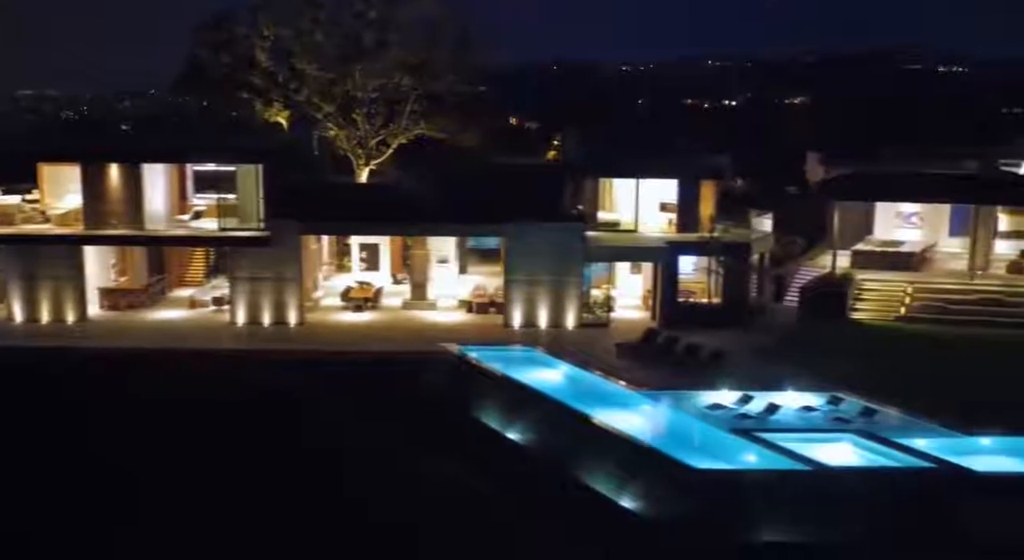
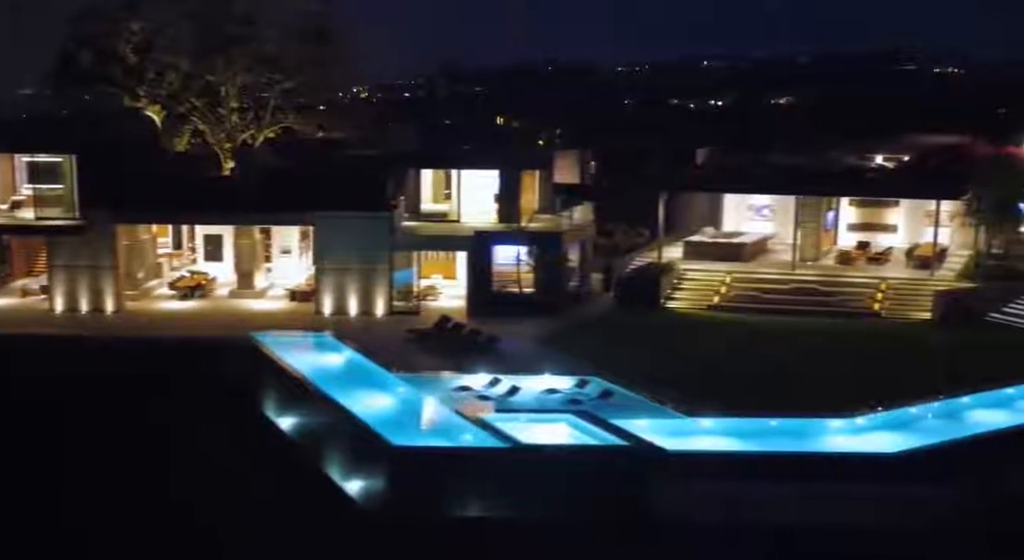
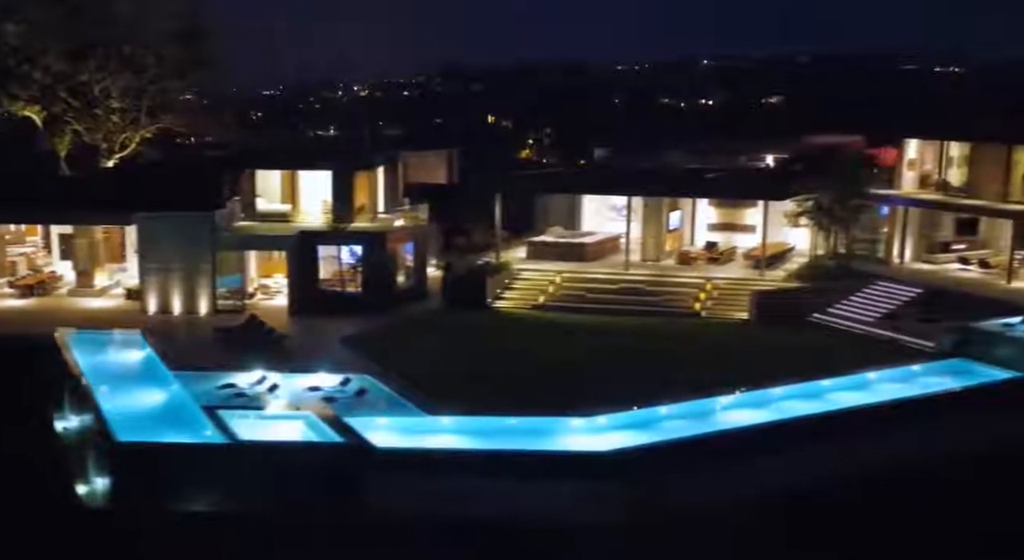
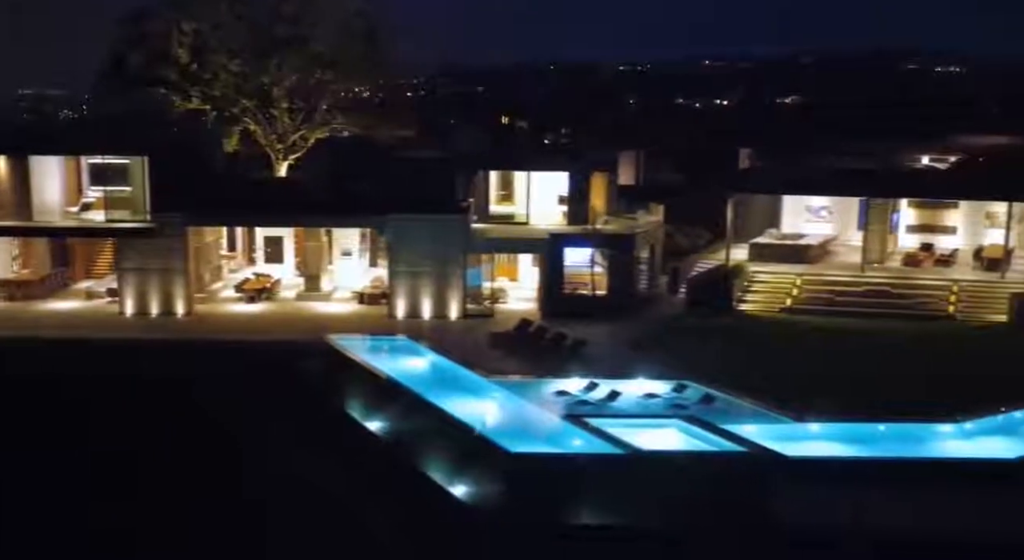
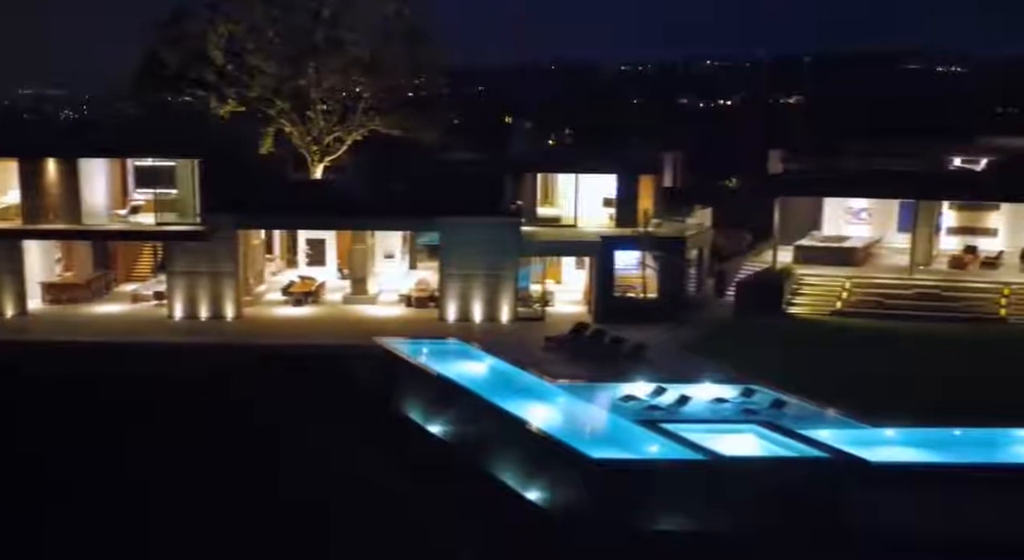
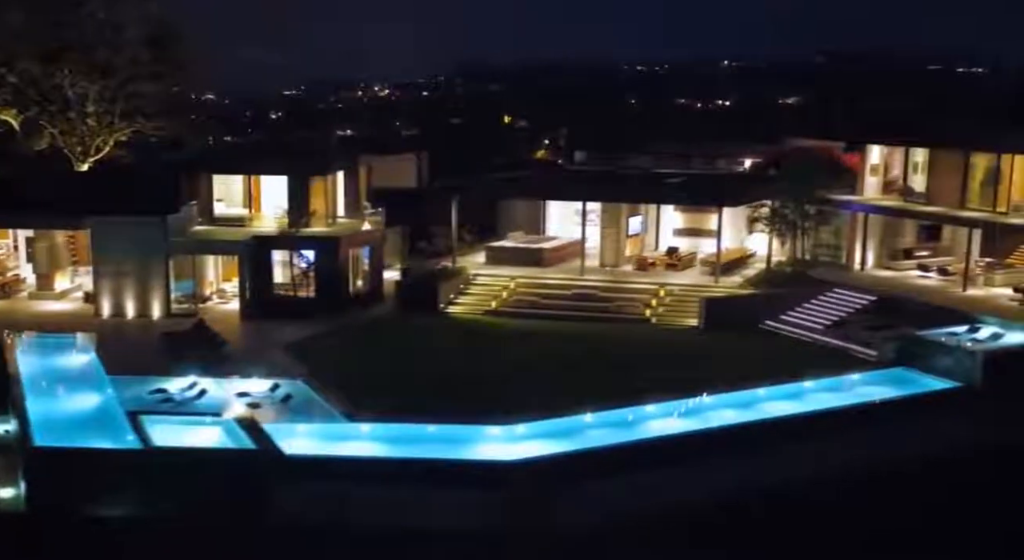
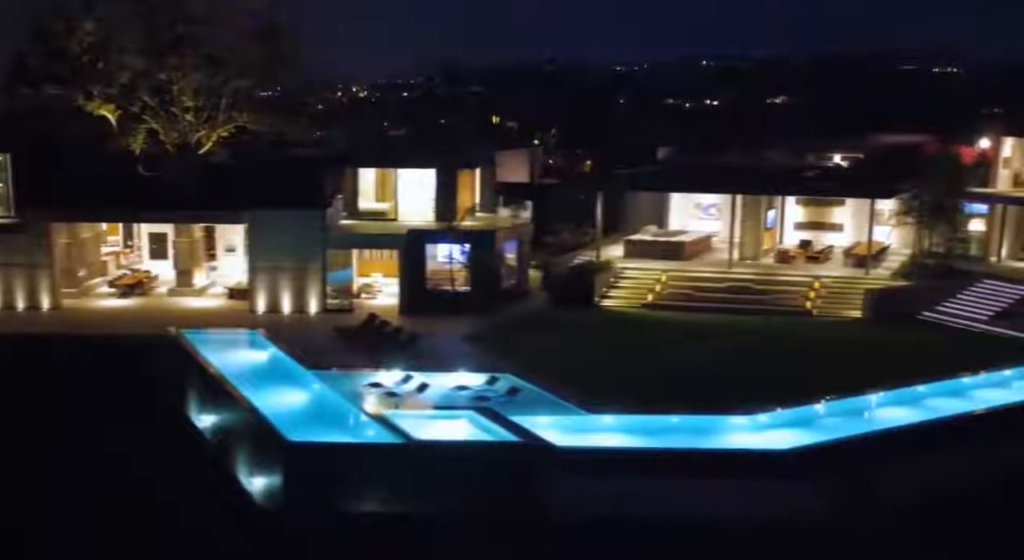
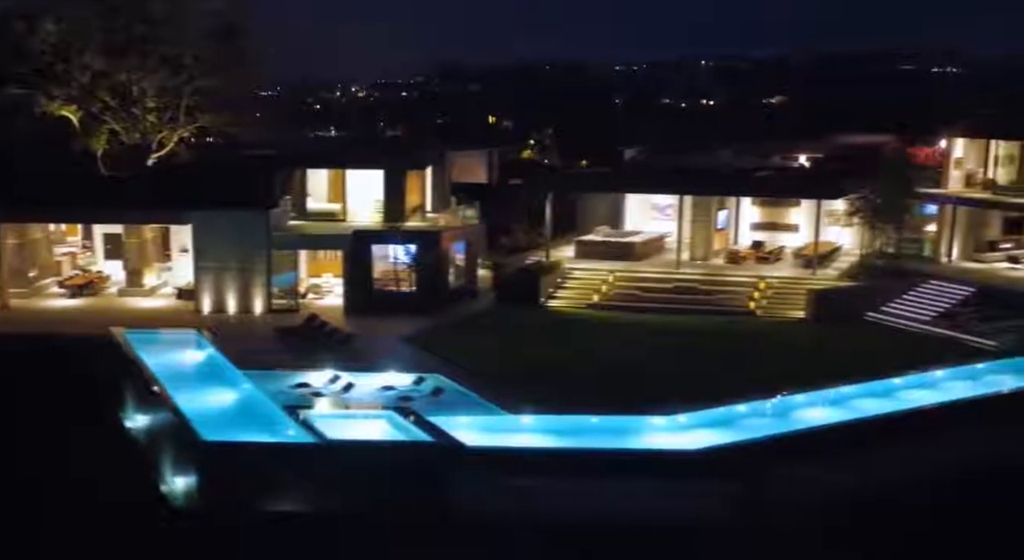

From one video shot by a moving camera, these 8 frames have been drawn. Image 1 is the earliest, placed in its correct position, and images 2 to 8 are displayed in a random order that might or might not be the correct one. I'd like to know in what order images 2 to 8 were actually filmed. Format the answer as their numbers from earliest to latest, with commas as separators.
5, 4, 2, 7, 8, 3, 6
